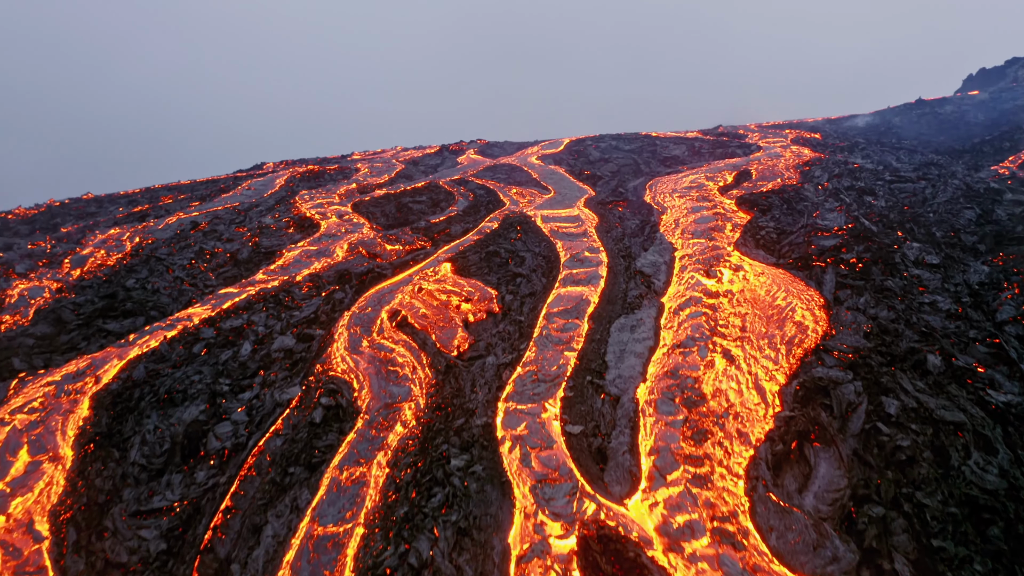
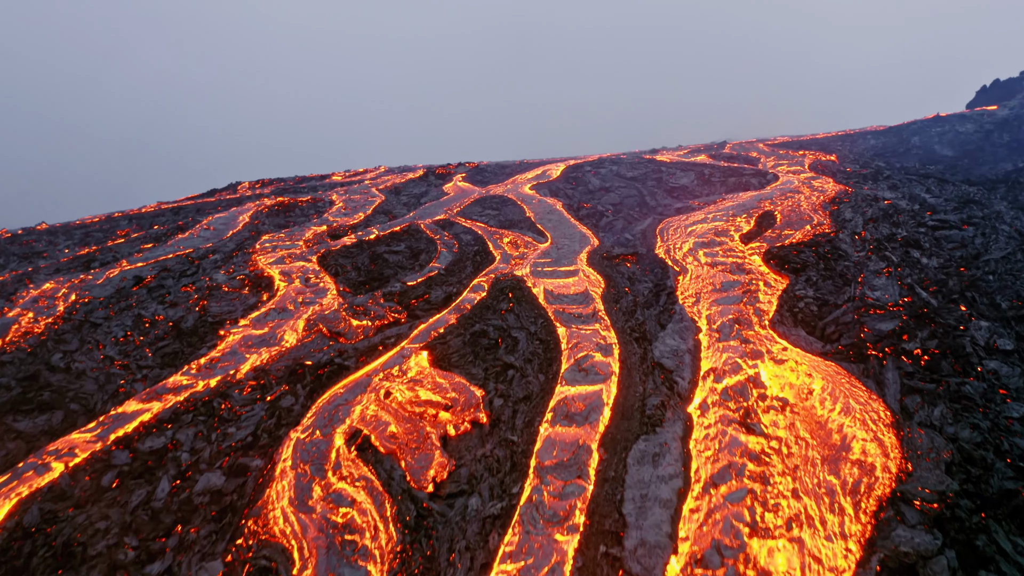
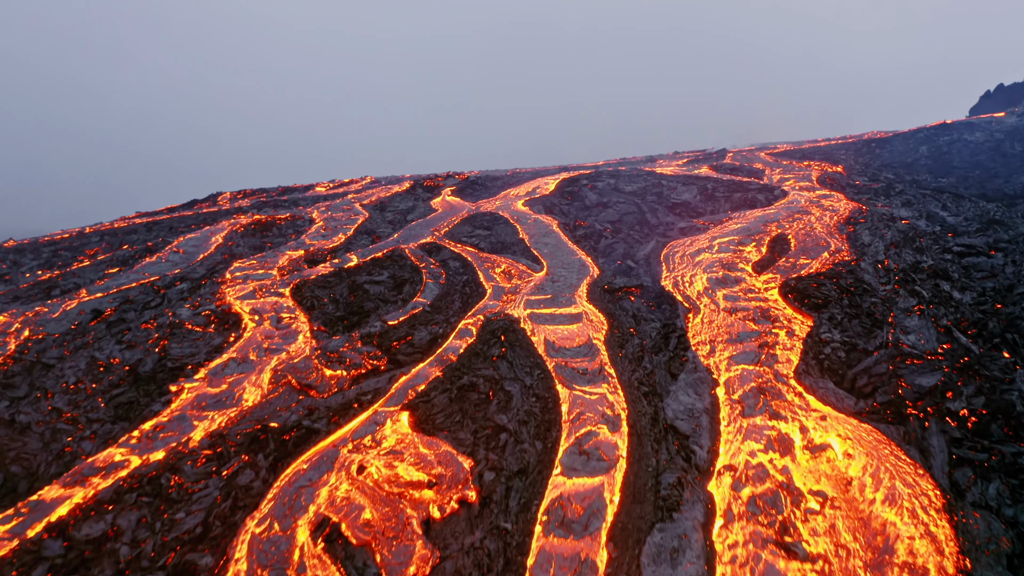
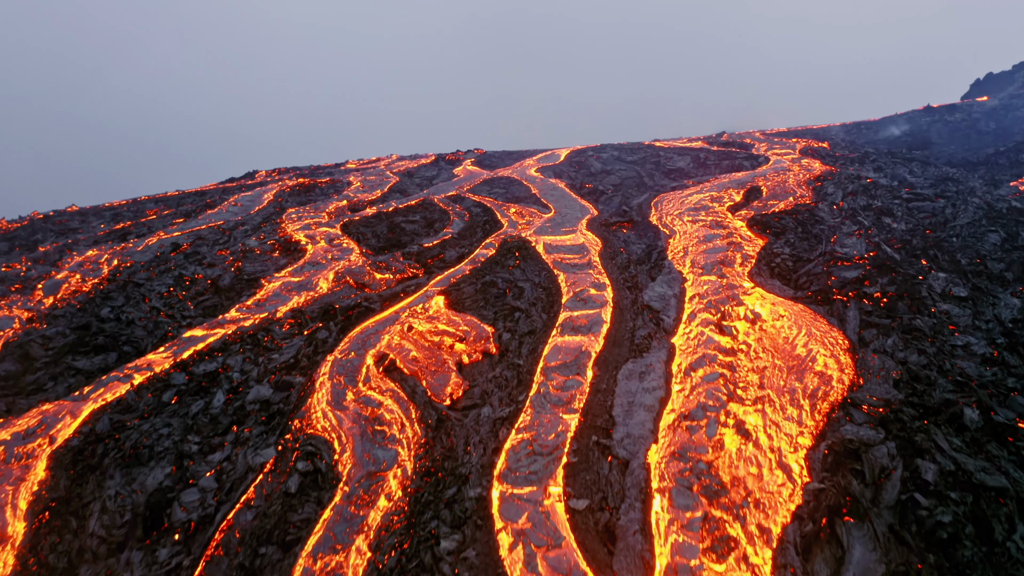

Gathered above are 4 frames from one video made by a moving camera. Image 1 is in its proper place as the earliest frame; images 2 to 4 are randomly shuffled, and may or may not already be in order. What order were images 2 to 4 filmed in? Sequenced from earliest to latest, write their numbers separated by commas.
4, 2, 3
